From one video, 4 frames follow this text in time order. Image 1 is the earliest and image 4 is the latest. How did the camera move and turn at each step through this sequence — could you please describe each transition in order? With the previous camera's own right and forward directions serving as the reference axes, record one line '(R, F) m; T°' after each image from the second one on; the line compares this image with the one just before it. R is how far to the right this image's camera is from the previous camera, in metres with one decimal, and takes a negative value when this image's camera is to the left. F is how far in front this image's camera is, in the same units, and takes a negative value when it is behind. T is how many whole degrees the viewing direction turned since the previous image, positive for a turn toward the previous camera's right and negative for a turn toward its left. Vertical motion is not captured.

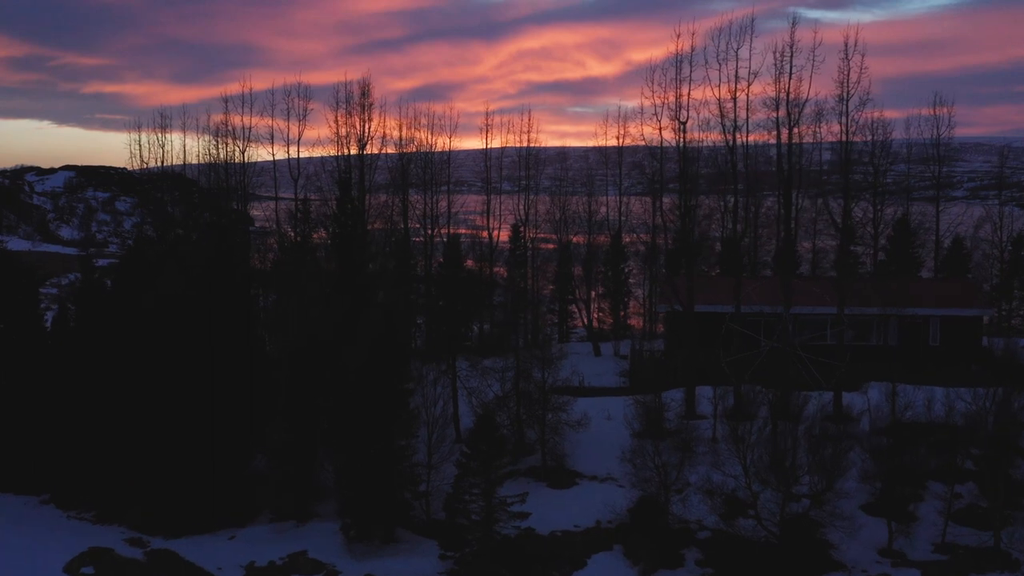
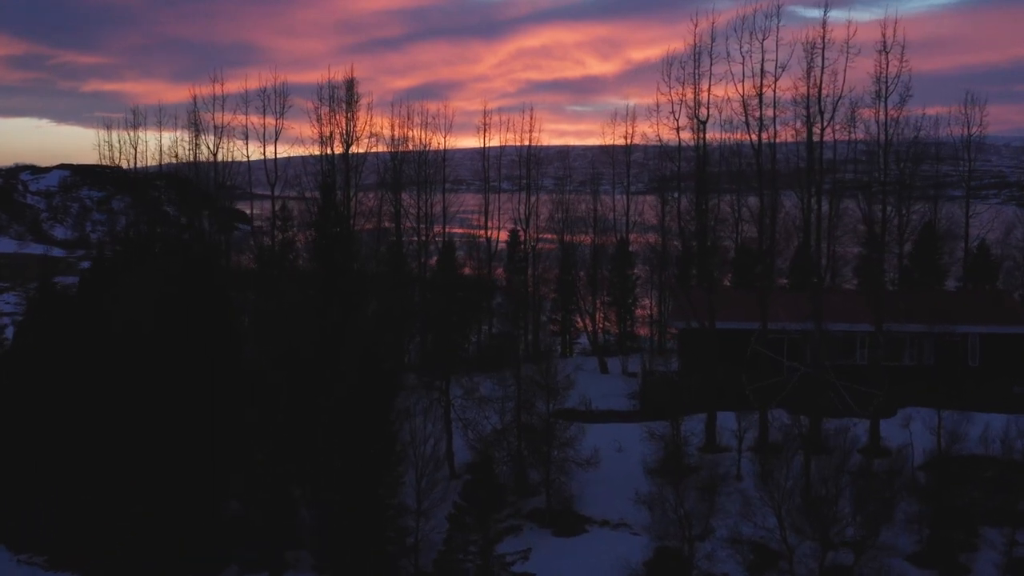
(0.0, +1.2) m; 0°
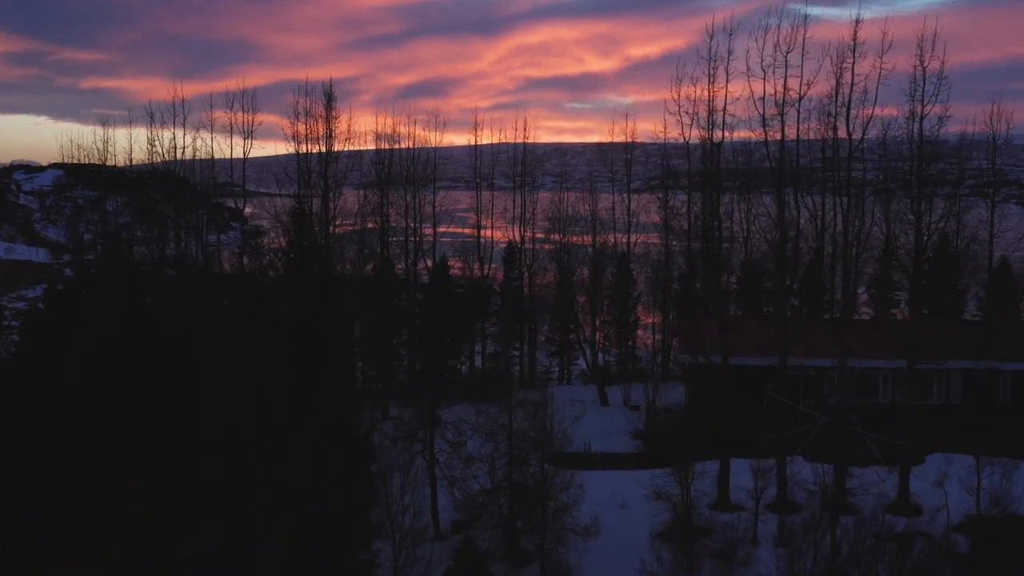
(+0.1, +1.0) m; 0°
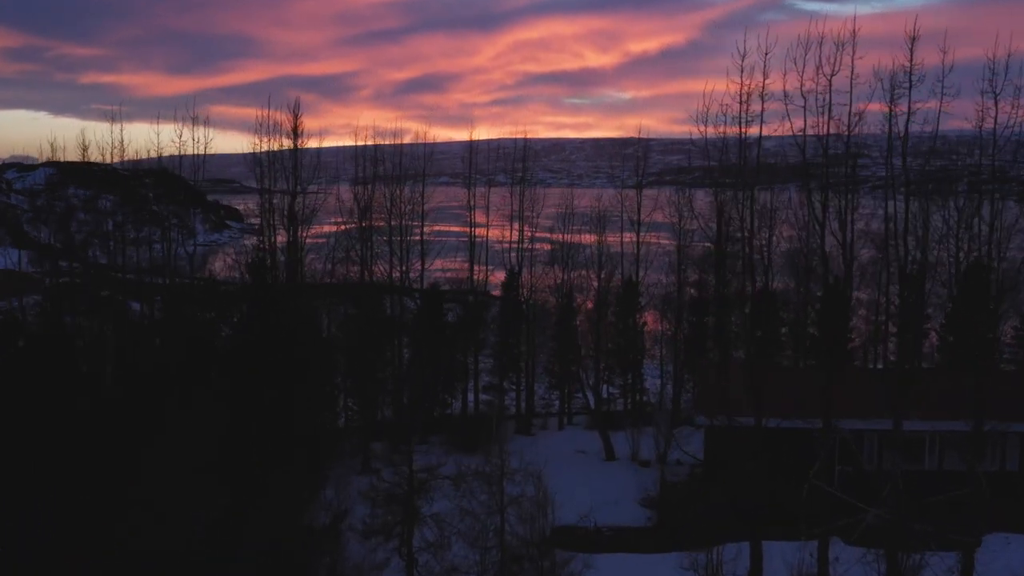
(+0.1, +1.5) m; 0°
